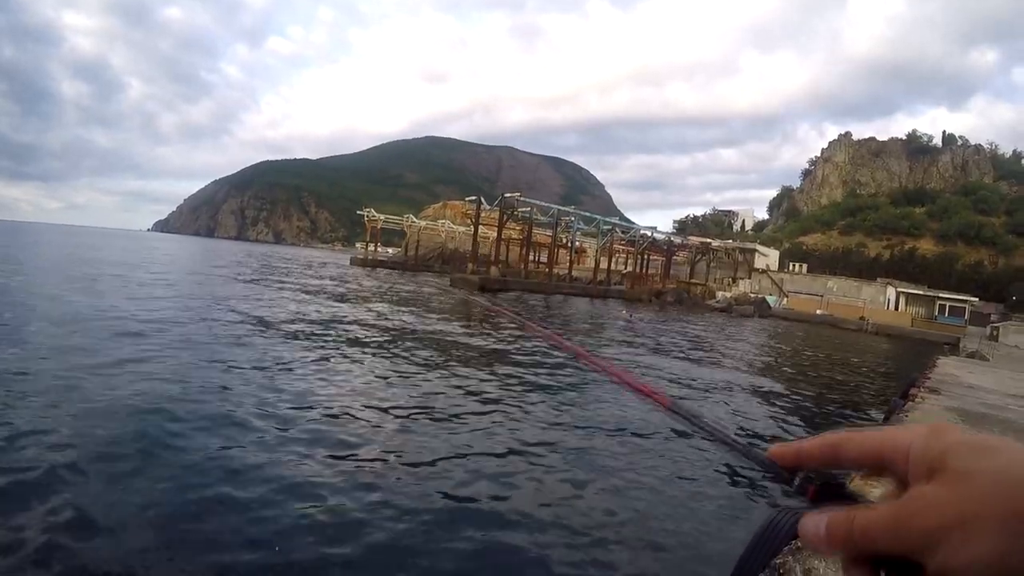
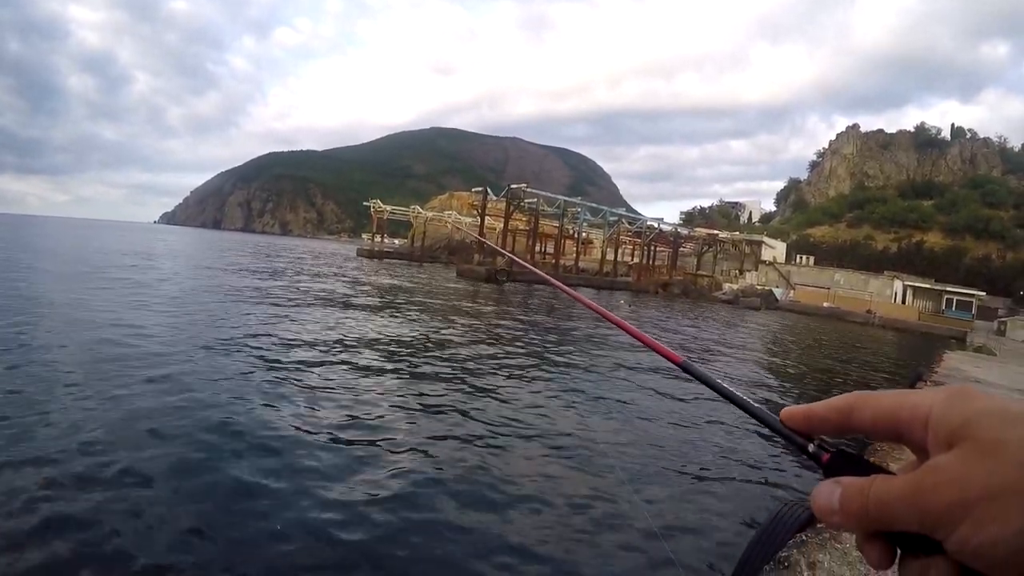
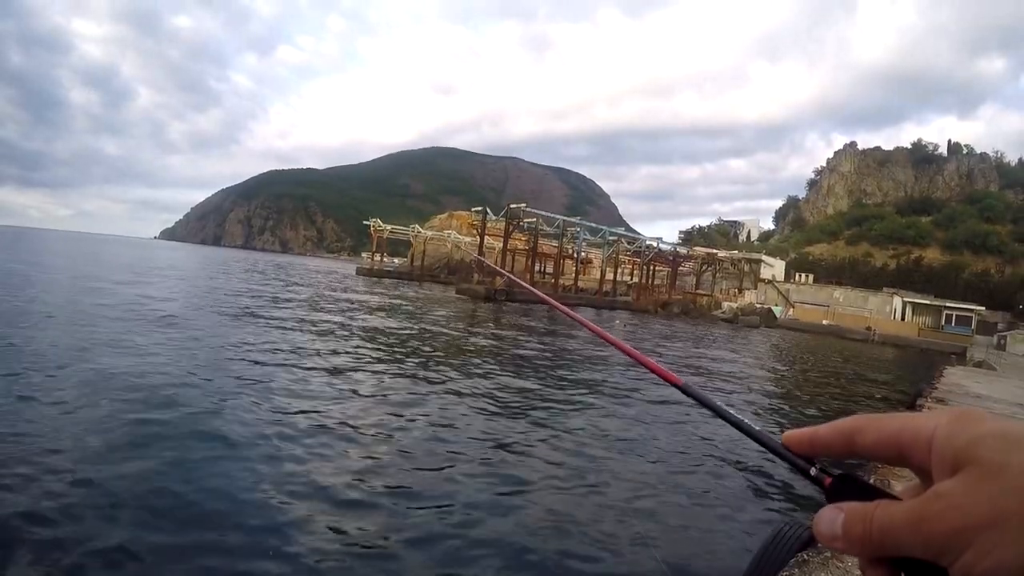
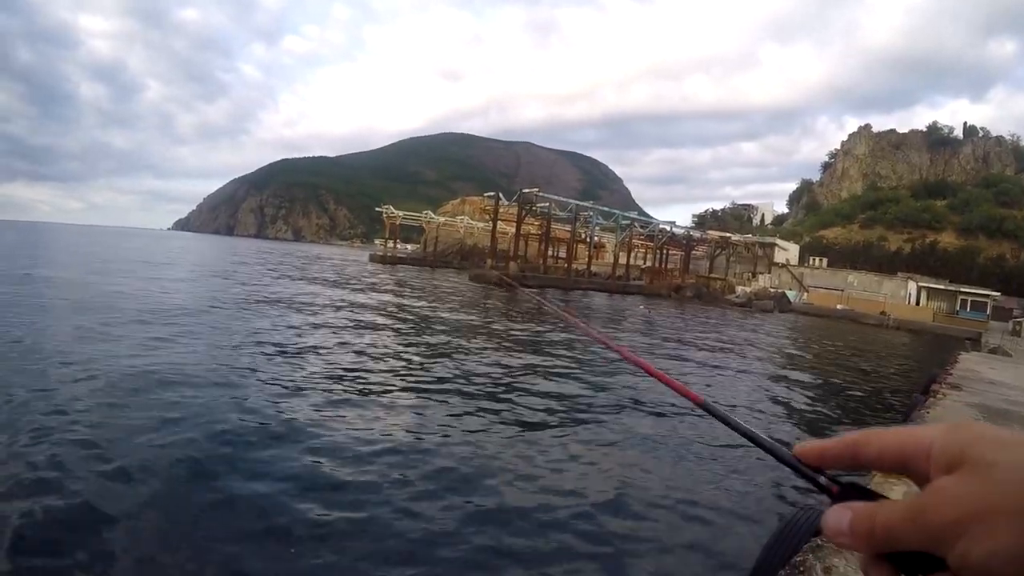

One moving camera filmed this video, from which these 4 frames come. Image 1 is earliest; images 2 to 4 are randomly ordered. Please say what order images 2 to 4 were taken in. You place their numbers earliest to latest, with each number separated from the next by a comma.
4, 2, 3
